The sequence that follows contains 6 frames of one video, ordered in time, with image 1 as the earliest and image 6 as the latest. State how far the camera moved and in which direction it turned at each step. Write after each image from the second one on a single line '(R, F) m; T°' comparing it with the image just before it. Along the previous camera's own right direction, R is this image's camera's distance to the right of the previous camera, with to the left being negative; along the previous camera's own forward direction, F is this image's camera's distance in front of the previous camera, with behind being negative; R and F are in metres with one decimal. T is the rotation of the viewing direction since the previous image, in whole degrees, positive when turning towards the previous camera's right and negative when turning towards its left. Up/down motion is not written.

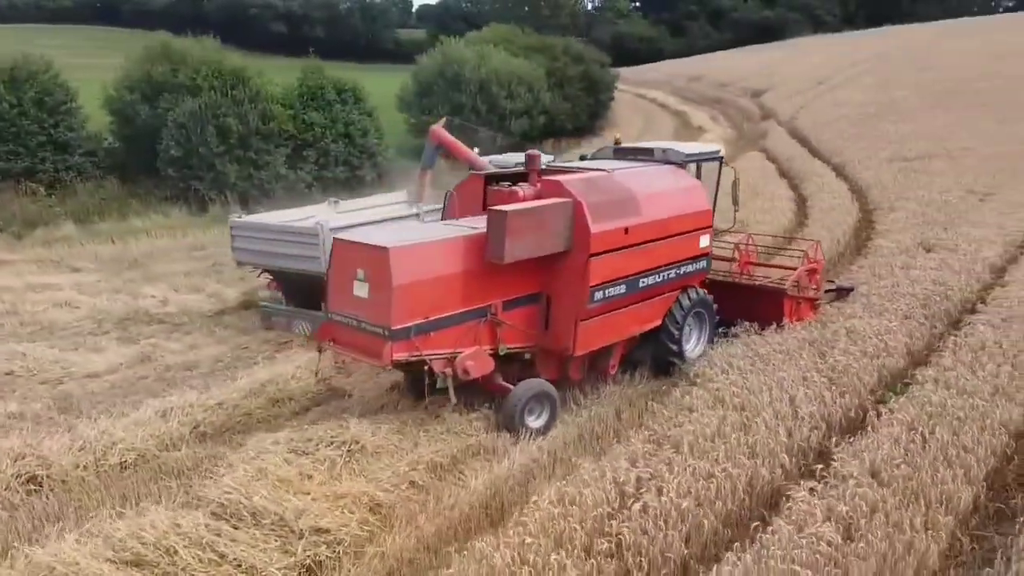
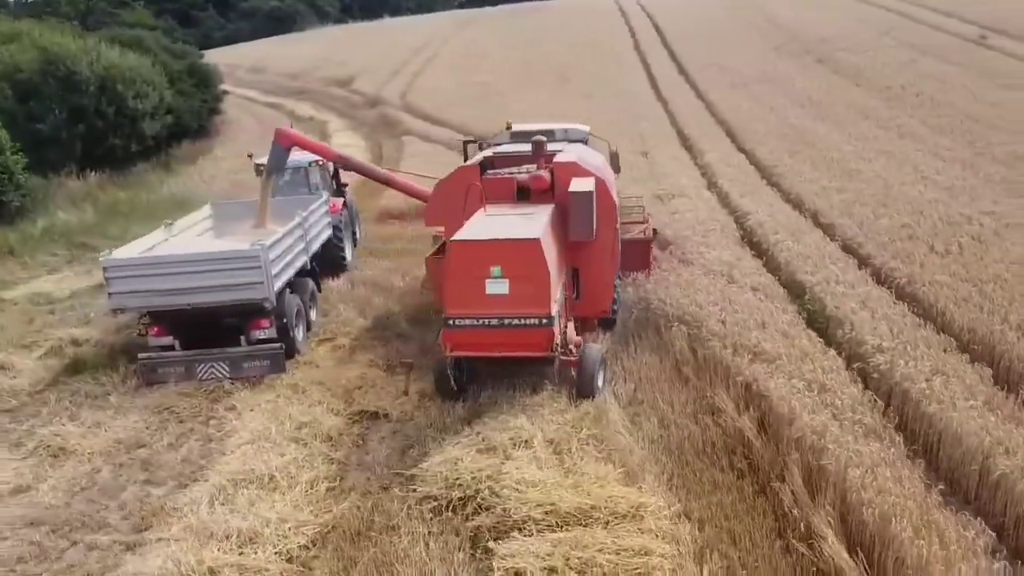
(-4.2, +1.0) m; +34°
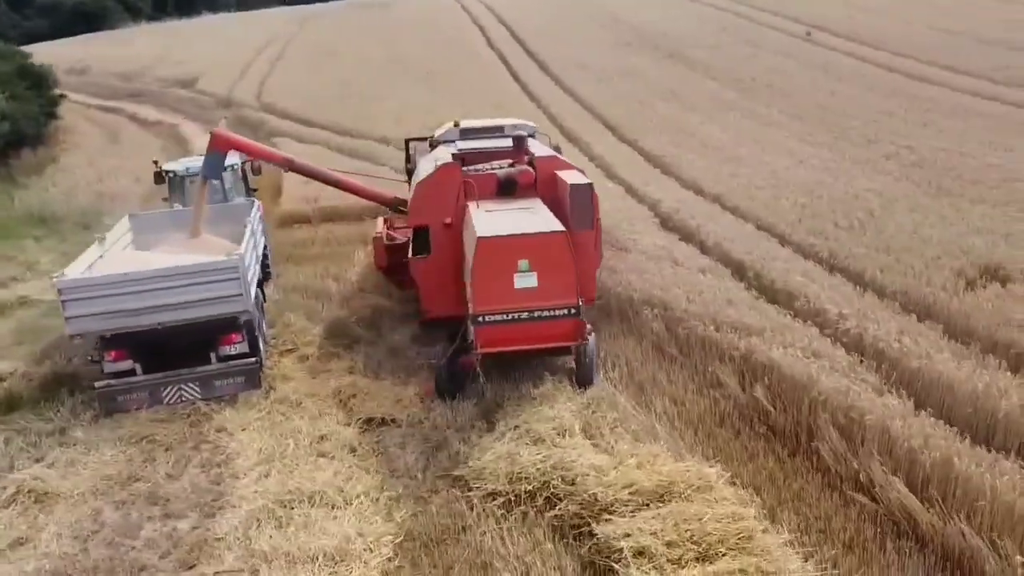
(-1.4, +0.1) m; +12°
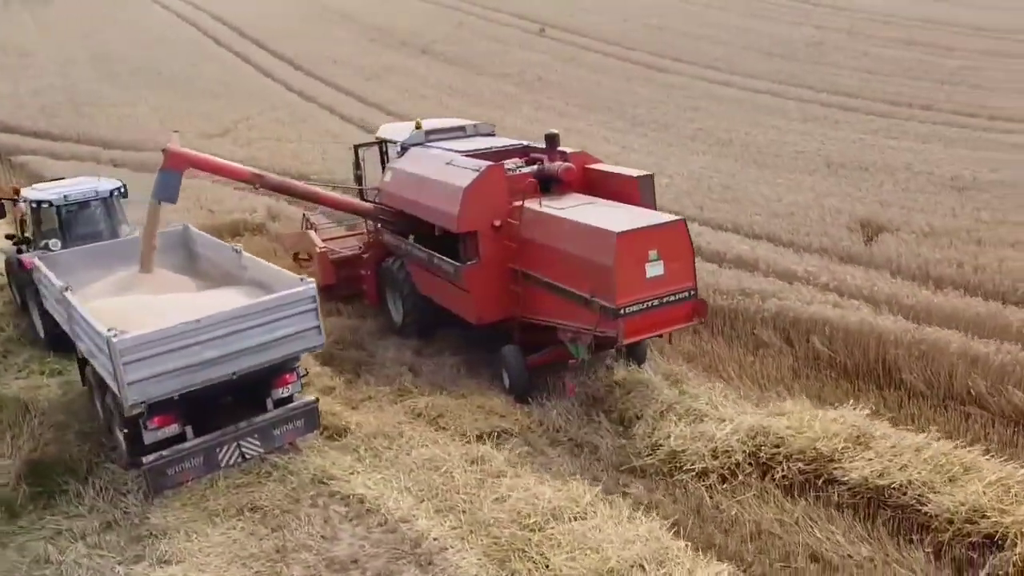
(-3.3, +0.6) m; +22°
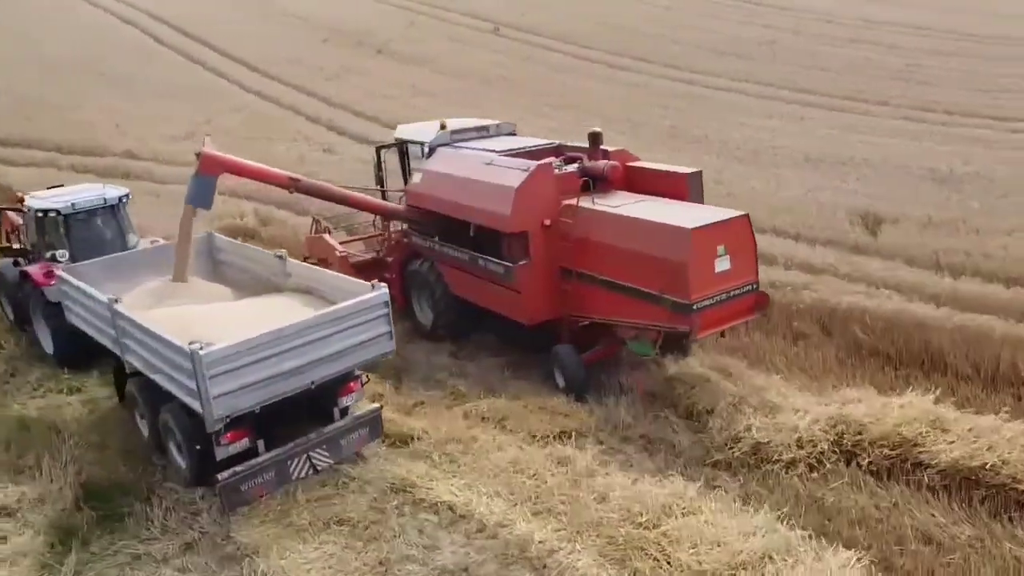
(-1.1, +0.1) m; +5°
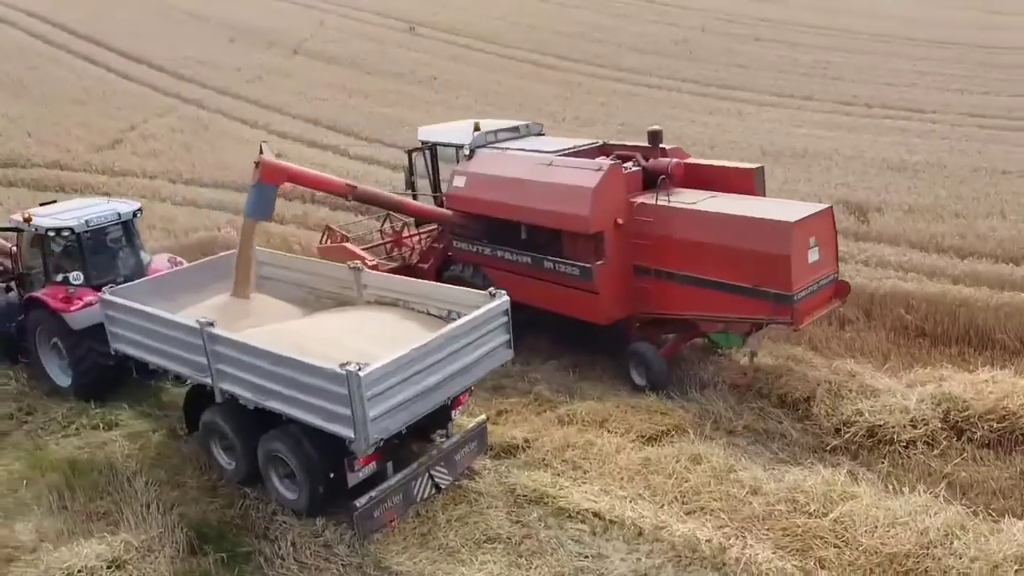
(-1.7, +0.2) m; +9°
